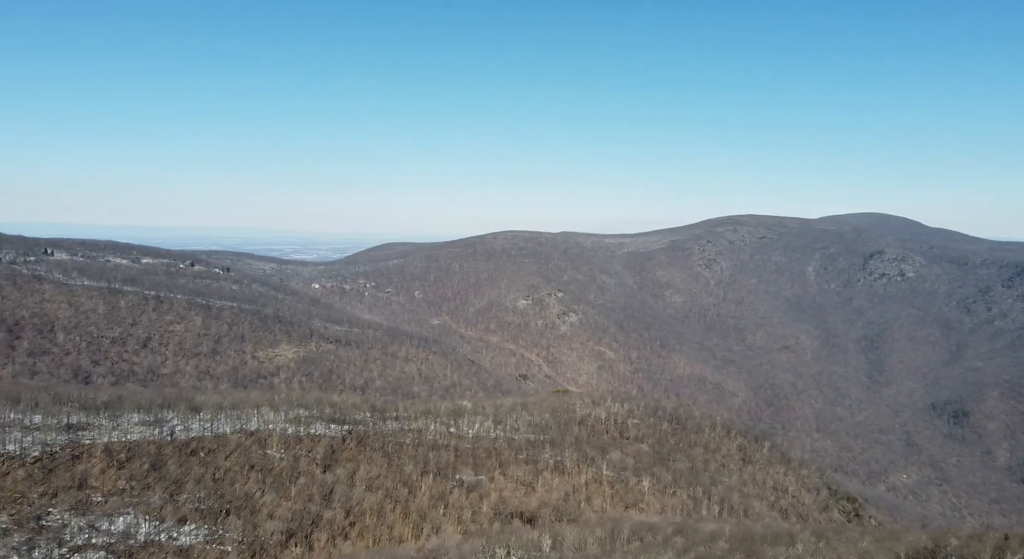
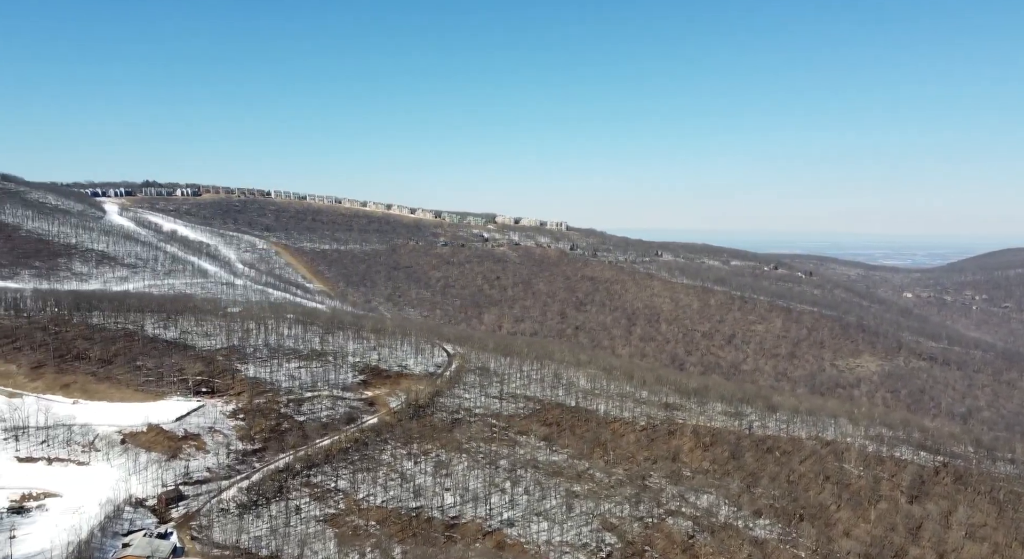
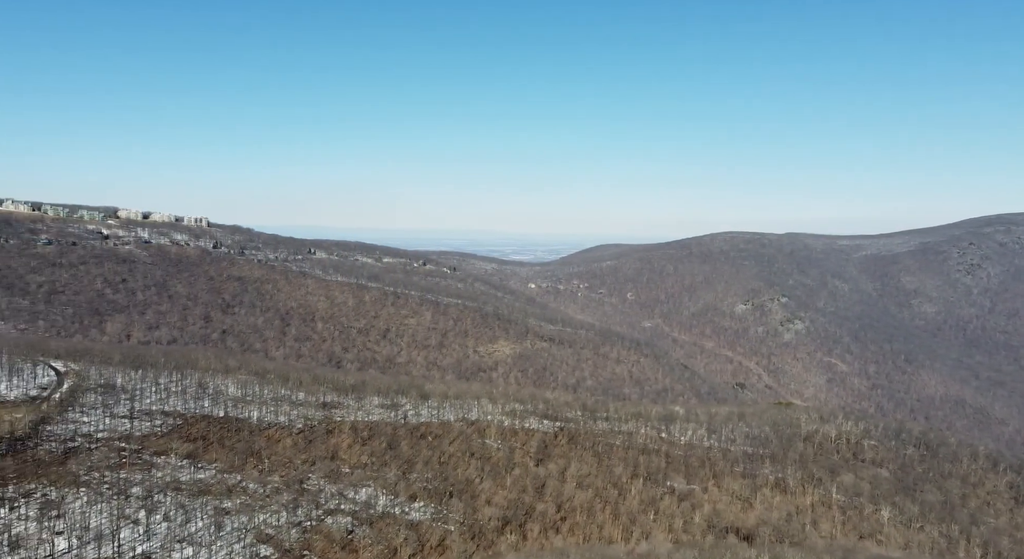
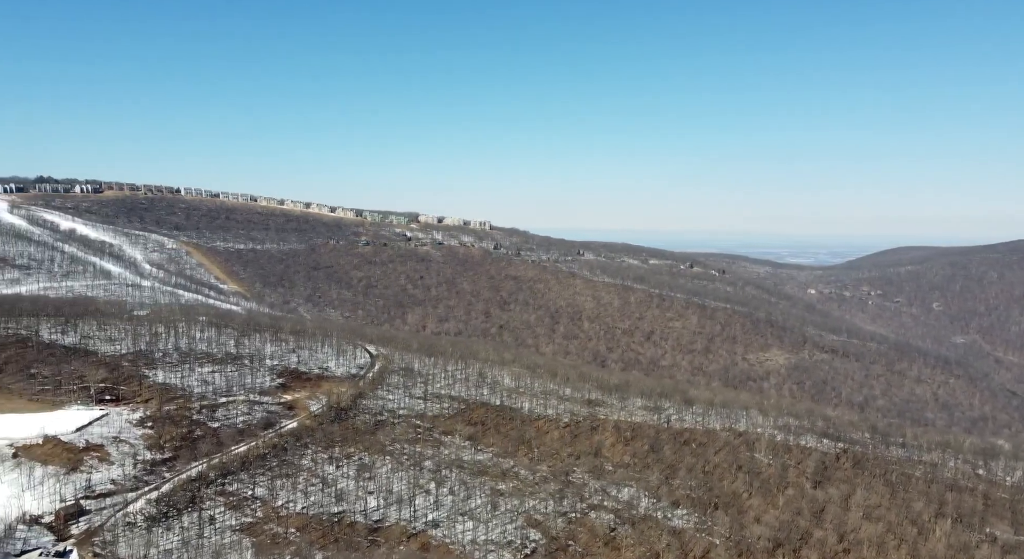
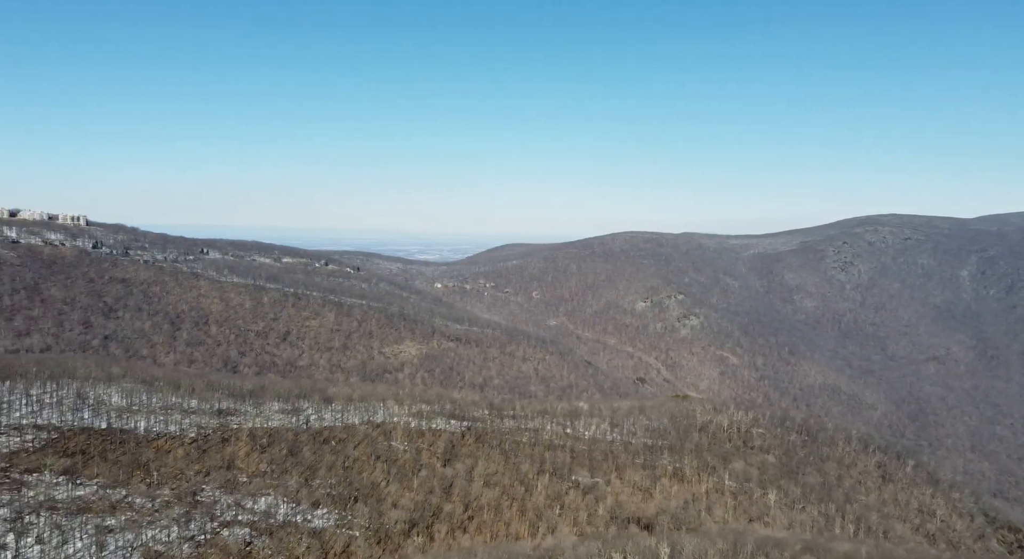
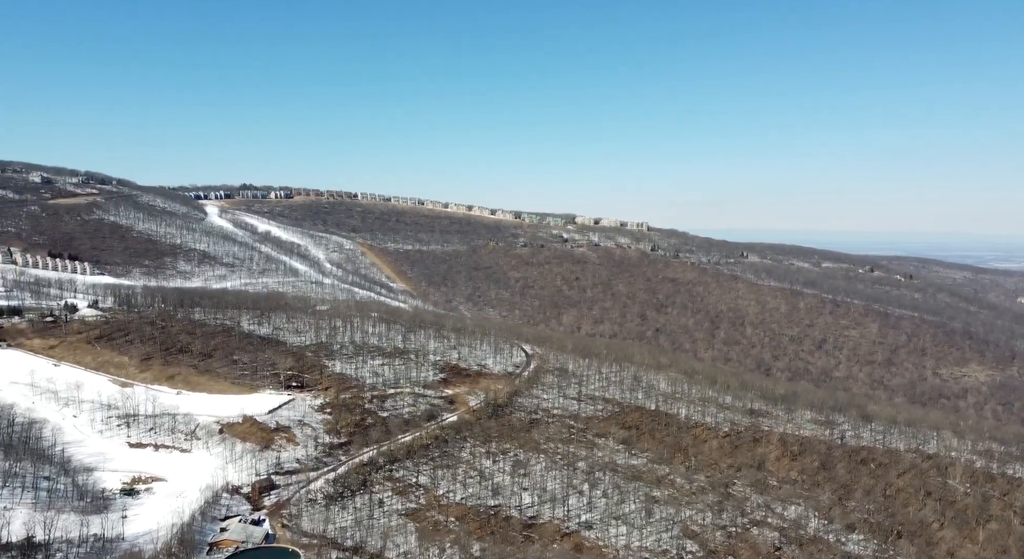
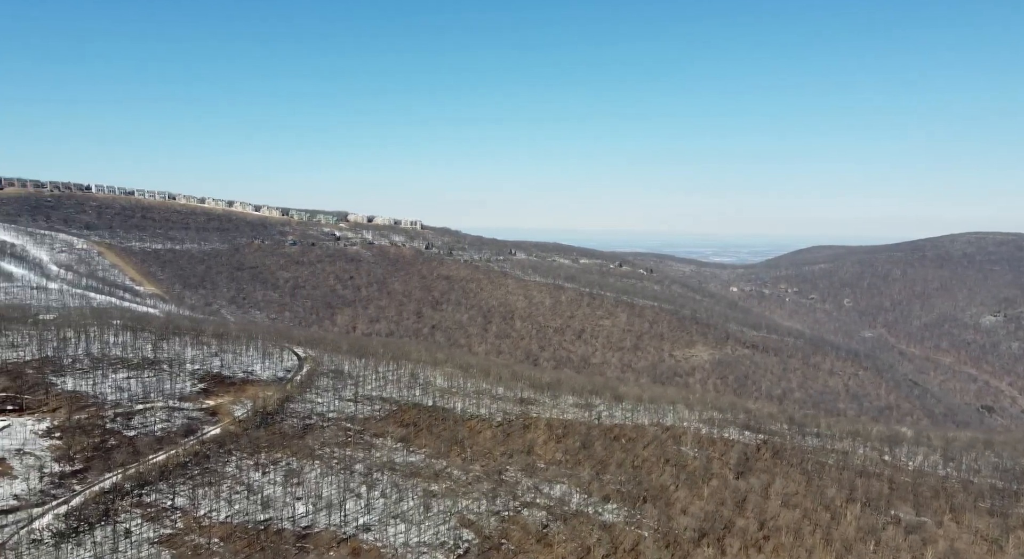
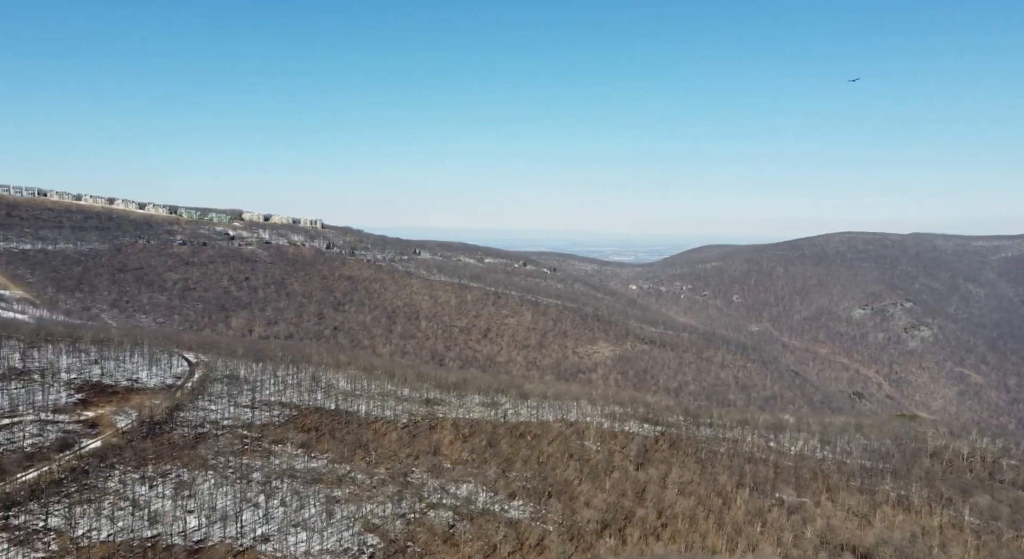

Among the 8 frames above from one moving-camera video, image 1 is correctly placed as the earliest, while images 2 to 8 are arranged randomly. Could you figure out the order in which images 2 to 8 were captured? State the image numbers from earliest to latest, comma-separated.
5, 3, 8, 7, 4, 2, 6
